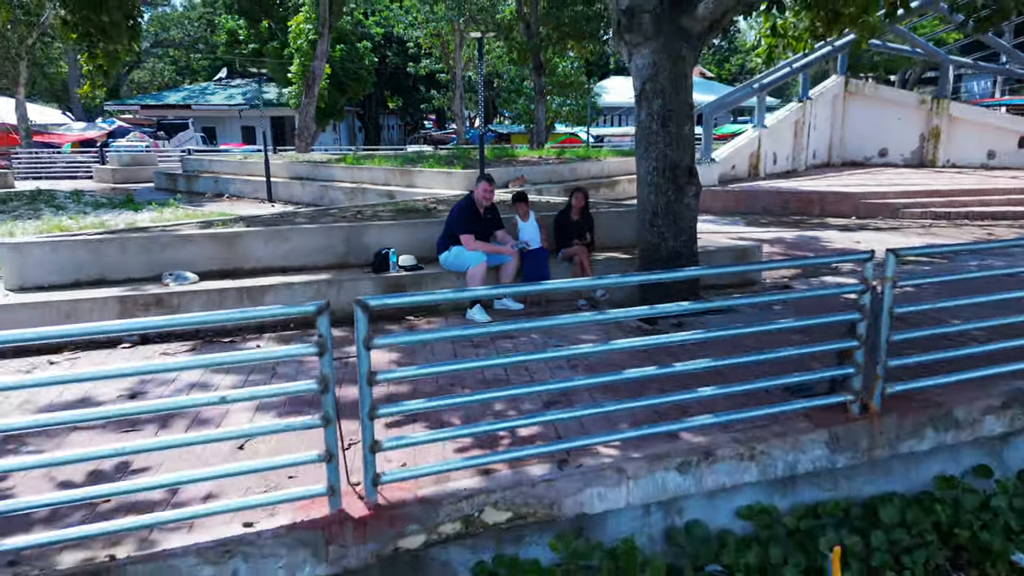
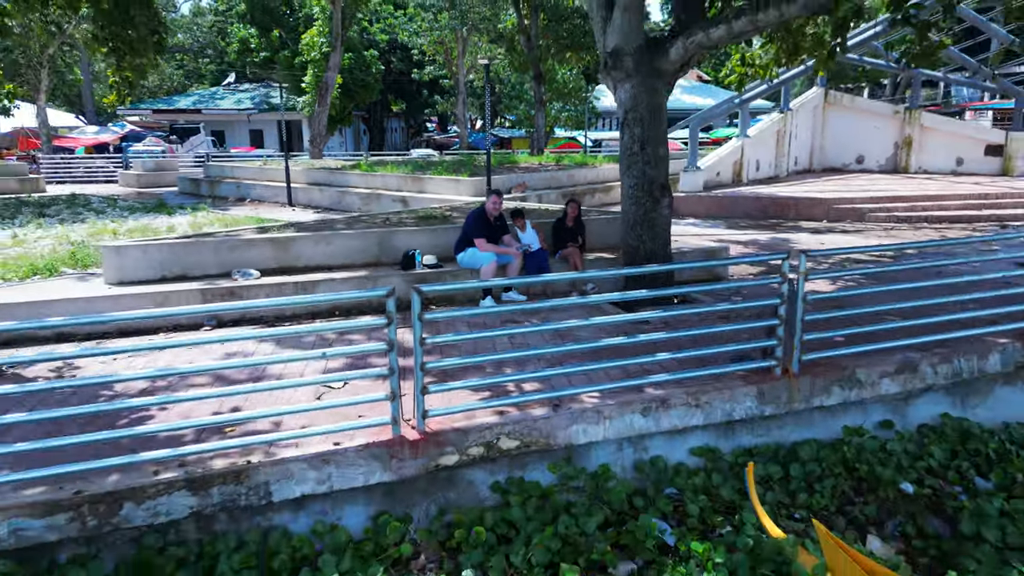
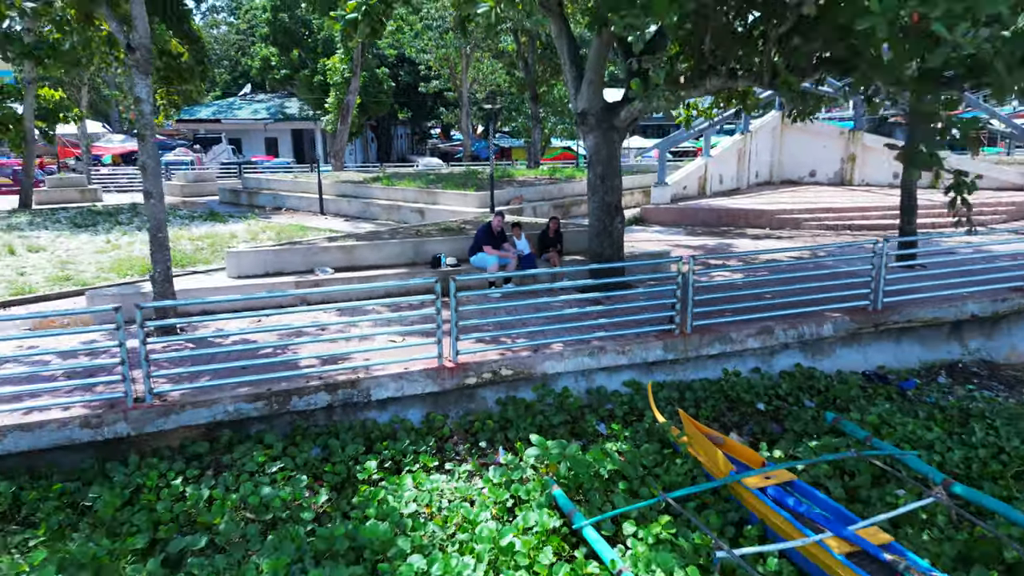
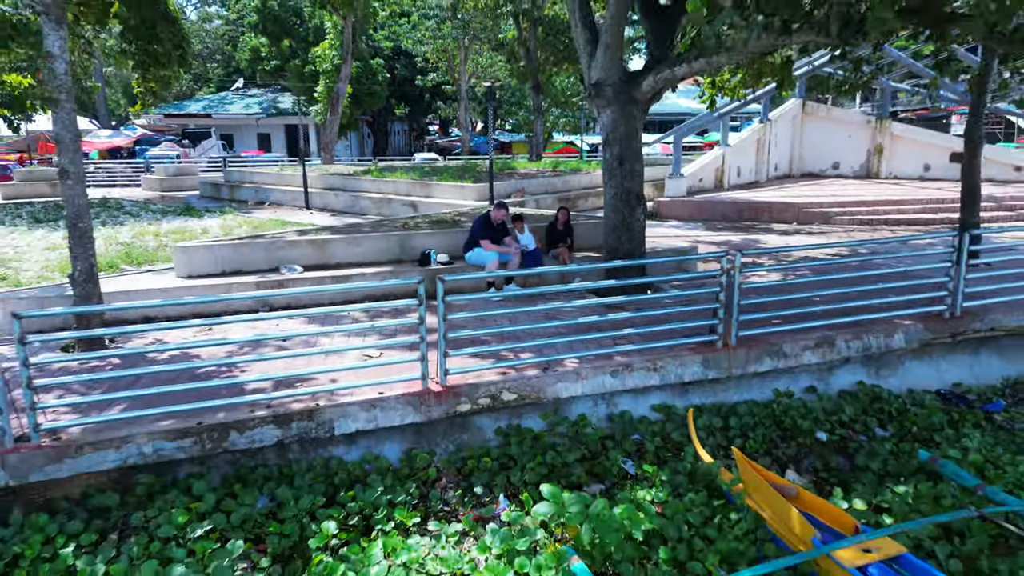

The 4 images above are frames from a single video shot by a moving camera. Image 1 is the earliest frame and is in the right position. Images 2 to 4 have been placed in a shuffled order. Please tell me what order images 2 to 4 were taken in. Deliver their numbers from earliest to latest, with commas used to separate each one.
2, 4, 3
